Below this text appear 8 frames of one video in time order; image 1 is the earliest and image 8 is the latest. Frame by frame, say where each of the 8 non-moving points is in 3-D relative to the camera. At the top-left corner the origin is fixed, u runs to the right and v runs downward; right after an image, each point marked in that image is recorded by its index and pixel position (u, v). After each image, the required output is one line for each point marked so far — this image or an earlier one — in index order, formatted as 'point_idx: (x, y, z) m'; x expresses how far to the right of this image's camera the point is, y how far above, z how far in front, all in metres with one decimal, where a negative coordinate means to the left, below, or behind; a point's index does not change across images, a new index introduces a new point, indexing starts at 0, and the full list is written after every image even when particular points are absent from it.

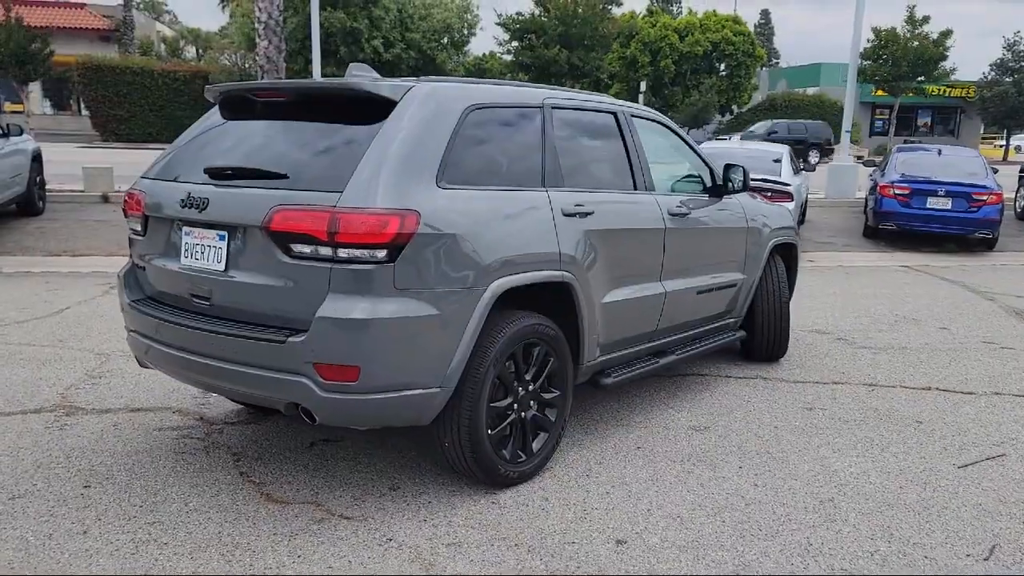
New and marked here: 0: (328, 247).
0: (-0.7, +0.2, +3.3) m
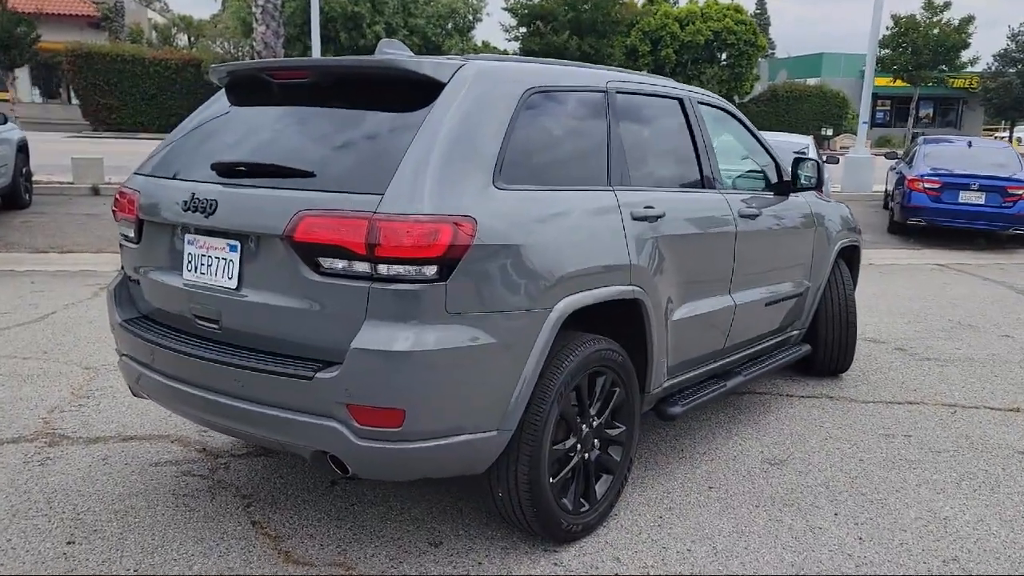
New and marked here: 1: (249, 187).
0: (-0.5, +0.1, +2.7) m
1: (-1.0, +0.4, +3.0) m
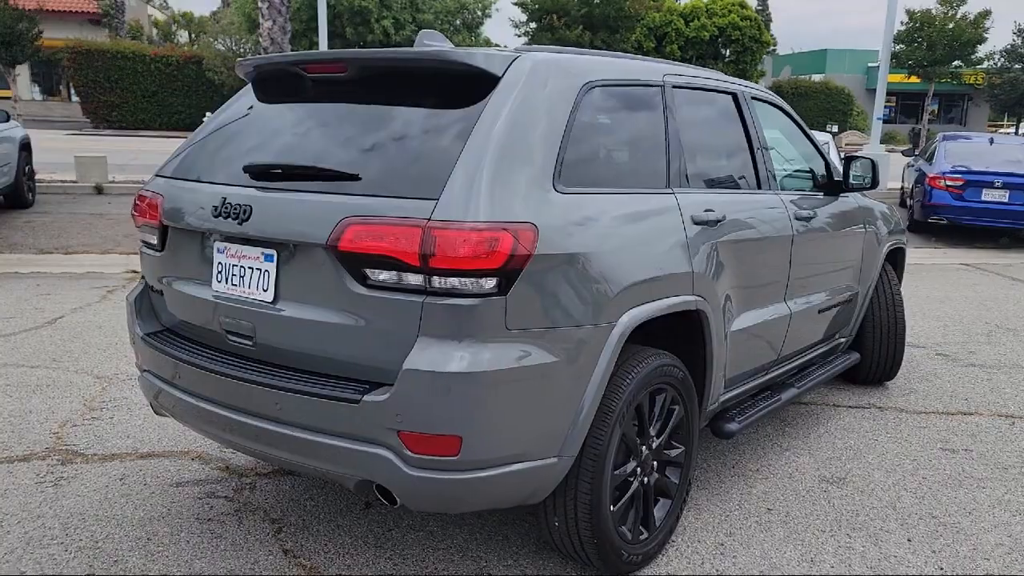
0: (-0.3, 0.0, +2.4) m
1: (-0.8, +0.3, +2.7) m
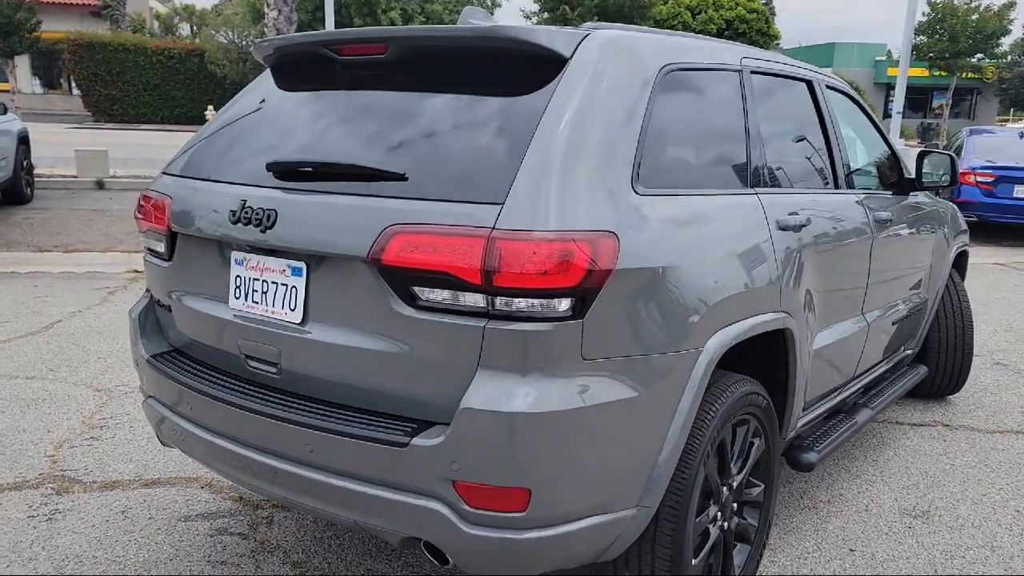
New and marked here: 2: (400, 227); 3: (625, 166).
0: (-0.1, 0.0, +2.0) m
1: (-0.6, +0.3, +2.3) m
2: (-0.3, +0.2, +2.1) m
3: (+0.3, +0.3, +2.3) m
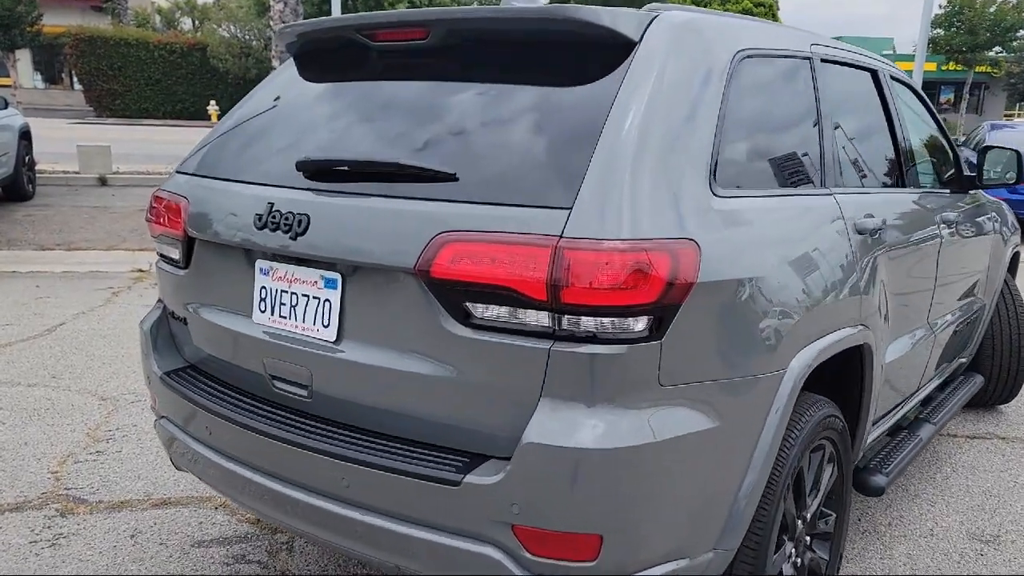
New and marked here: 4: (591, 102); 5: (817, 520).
0: (+0.1, -0.1, +1.8) m
1: (-0.4, +0.2, +2.1) m
2: (-0.1, +0.1, +1.9) m
3: (+0.5, +0.3, +2.0) m
4: (+0.2, +0.5, +2.0) m
5: (+0.9, -0.7, +2.5) m
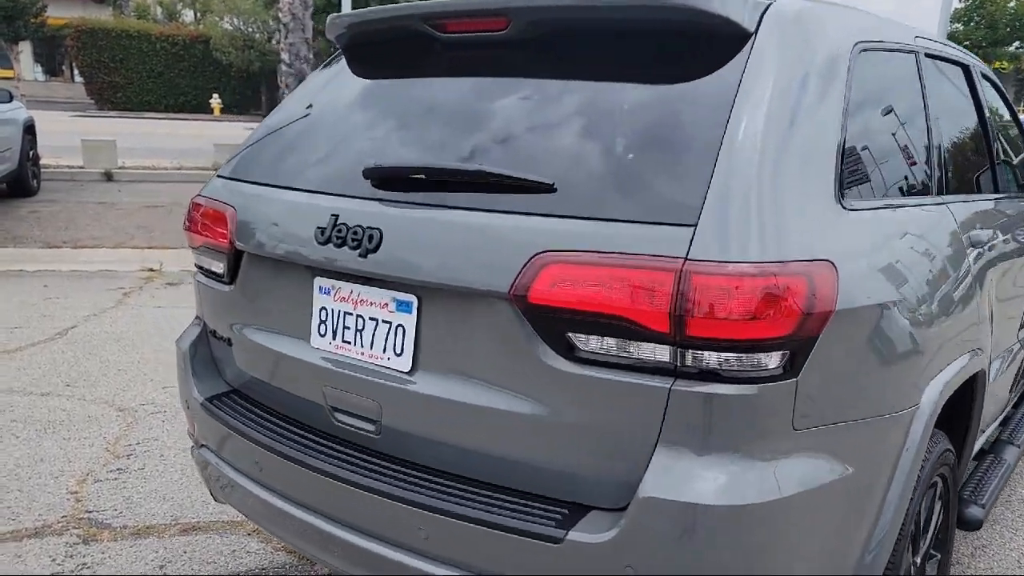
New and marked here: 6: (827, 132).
0: (+0.3, -0.1, +1.5) m
1: (-0.2, +0.2, +1.8) m
2: (+0.1, +0.1, +1.6) m
3: (+0.7, +0.2, +1.8) m
4: (+0.4, +0.4, +1.8) m
5: (+1.1, -0.8, +2.3) m
6: (+0.7, +0.4, +1.9) m
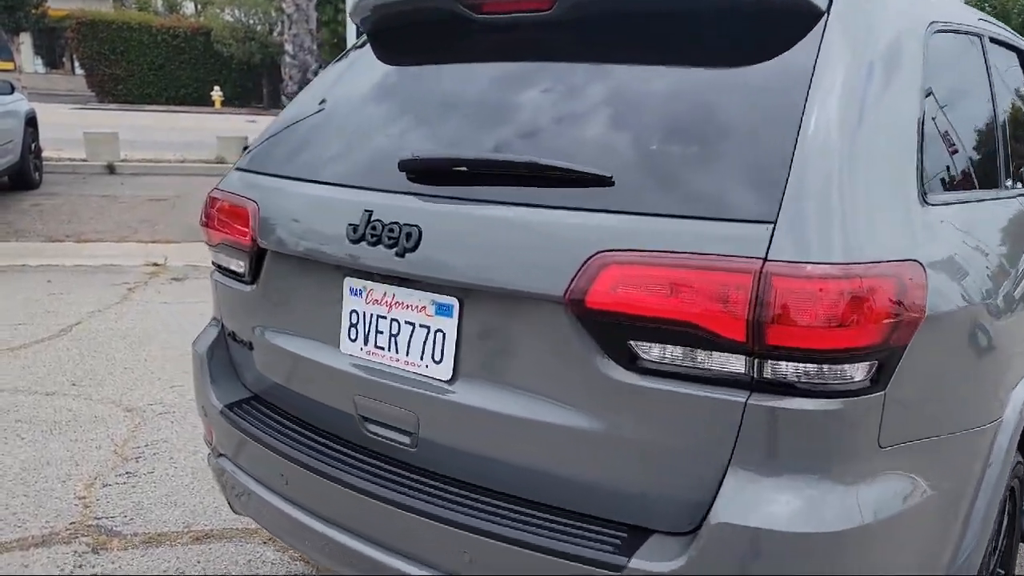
0: (+0.4, -0.1, +1.4) m
1: (-0.1, +0.2, +1.7) m
2: (+0.2, +0.1, +1.5) m
3: (+0.8, +0.2, +1.6) m
4: (+0.5, +0.4, +1.6) m
5: (+1.2, -0.8, +2.1) m
6: (+0.8, +0.4, +1.8) m
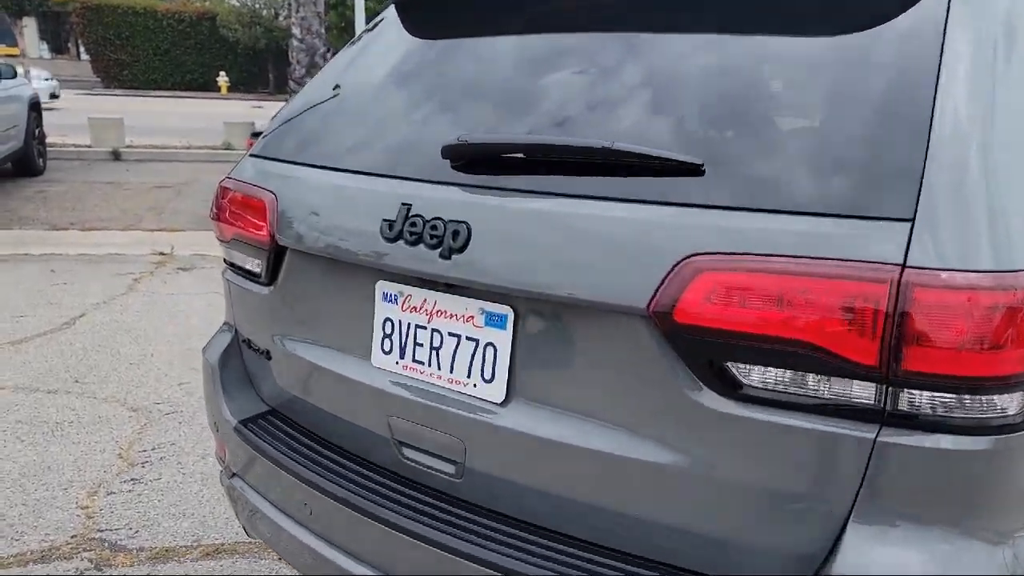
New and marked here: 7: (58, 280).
0: (+0.5, -0.1, +1.2) m
1: (0.0, +0.2, +1.4) m
2: (+0.3, 0.0, +1.2) m
3: (+0.9, +0.2, +1.4) m
4: (+0.6, +0.4, +1.4) m
5: (+1.4, -0.8, +1.9) m
6: (+1.0, +0.4, +1.5) m
7: (-3.6, +0.1, +6.6) m
